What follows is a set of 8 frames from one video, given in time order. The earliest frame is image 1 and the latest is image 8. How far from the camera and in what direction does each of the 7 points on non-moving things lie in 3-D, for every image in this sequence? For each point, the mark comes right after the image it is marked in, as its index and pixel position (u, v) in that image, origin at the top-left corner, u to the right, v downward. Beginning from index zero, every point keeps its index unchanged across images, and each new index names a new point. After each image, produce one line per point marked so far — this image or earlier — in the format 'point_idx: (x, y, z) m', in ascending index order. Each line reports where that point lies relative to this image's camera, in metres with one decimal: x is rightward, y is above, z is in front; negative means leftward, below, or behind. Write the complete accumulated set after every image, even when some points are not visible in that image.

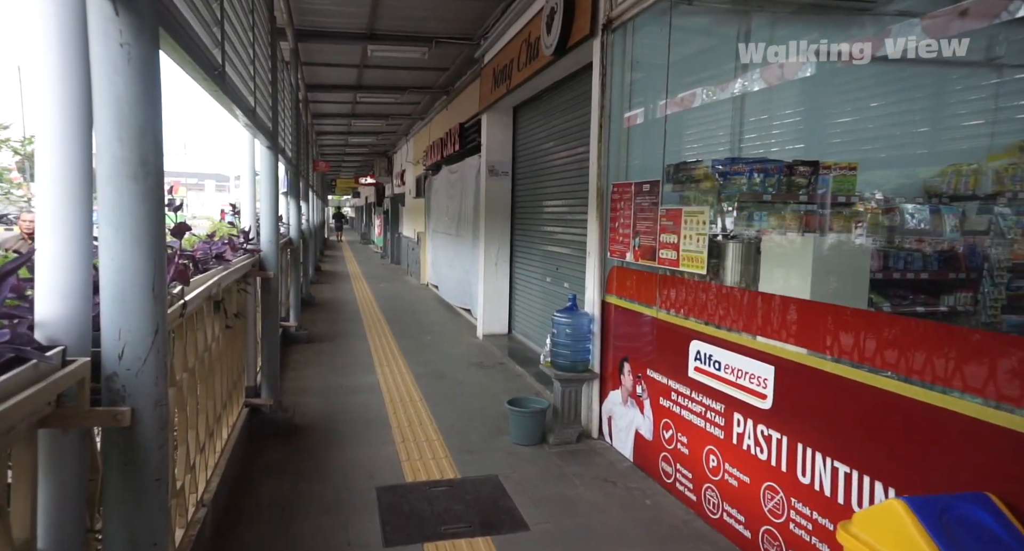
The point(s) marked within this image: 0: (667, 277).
0: (+0.8, 0.0, +3.3) m
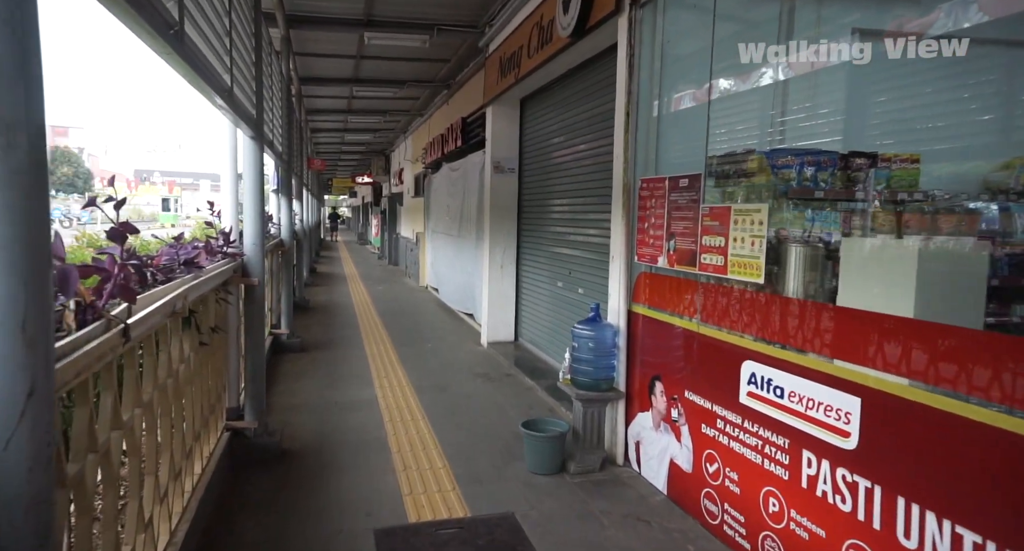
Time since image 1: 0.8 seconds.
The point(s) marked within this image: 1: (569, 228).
0: (+0.9, 0.0, +2.8) m
1: (+0.5, +0.4, +5.9) m
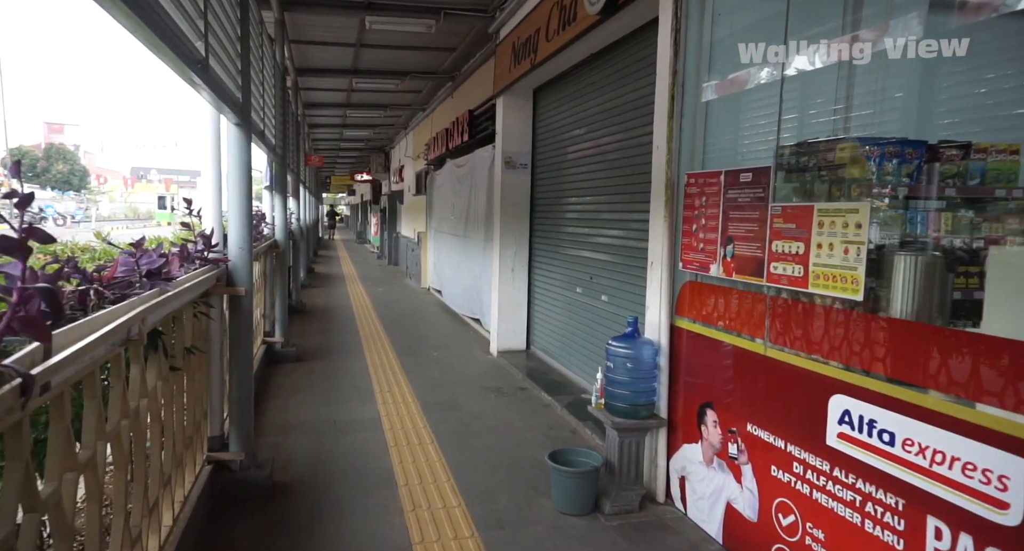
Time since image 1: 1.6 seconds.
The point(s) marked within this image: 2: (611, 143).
0: (+1.1, -0.1, +2.4) m
1: (+0.7, +0.4, +5.4) m
2: (+0.8, +1.1, +5.1) m
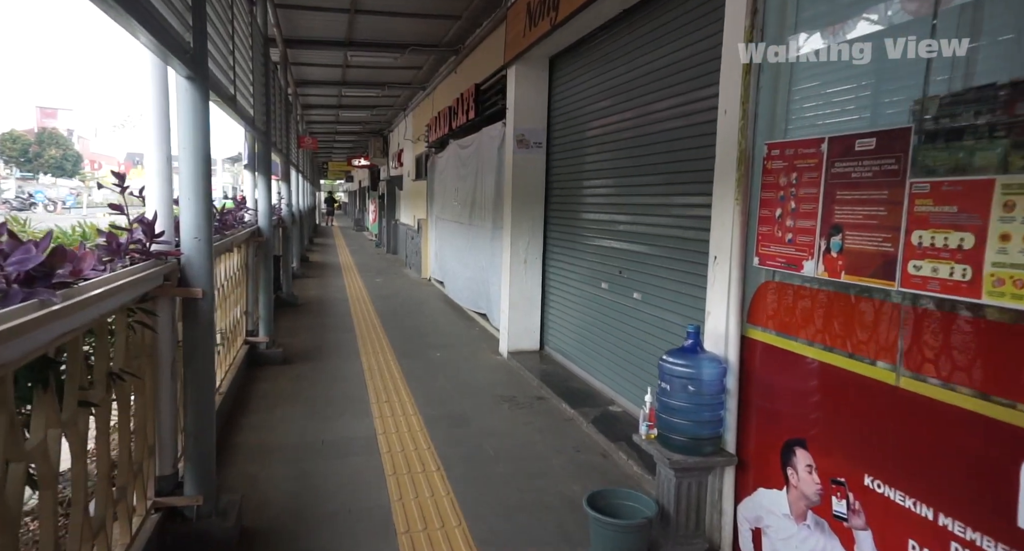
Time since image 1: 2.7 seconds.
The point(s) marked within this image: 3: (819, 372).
0: (+1.2, -0.1, +1.7) m
1: (+0.8, +0.5, +4.8) m
2: (+0.9, +1.2, +4.4) m
3: (+1.1, -0.3, +2.1) m
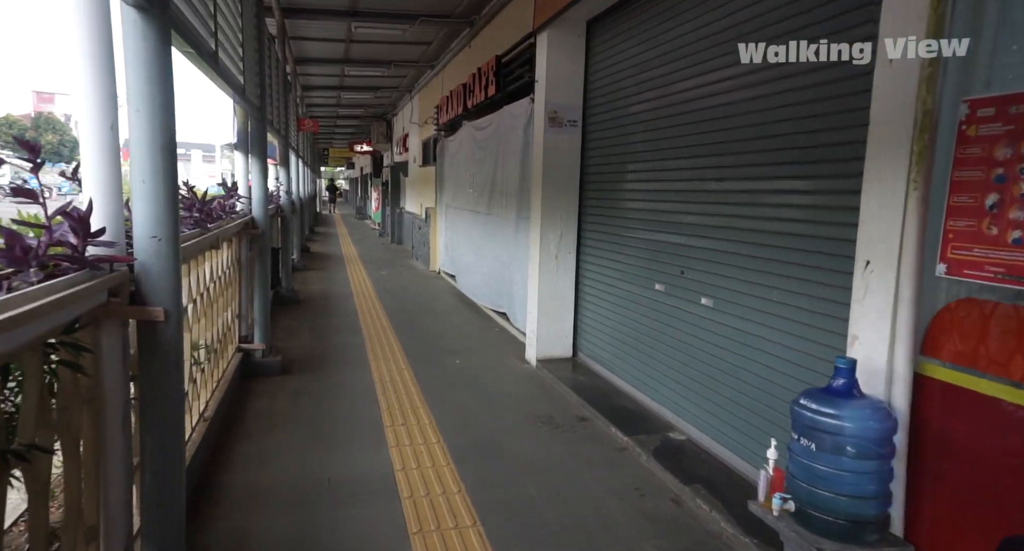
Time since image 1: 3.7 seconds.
0: (+1.4, -0.2, +1.0) m
1: (+1.0, +0.5, +4.1) m
2: (+1.2, +1.2, +3.7) m
3: (+1.3, -0.4, +1.4) m
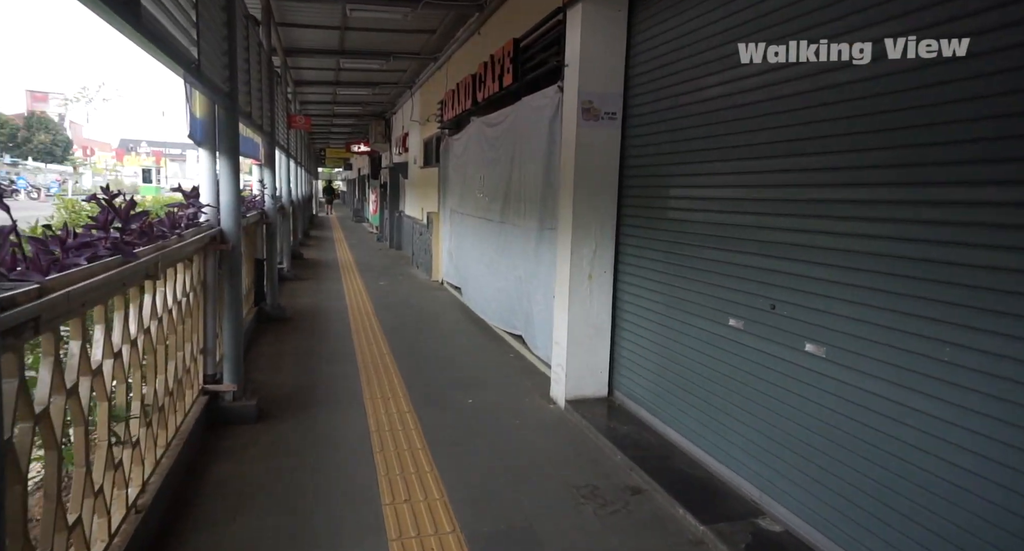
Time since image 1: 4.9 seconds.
0: (+1.6, -0.3, +0.1) m
1: (+1.2, +0.3, +3.2) m
2: (+1.4, +1.0, +2.8) m
3: (+1.5, -0.6, +0.5) m
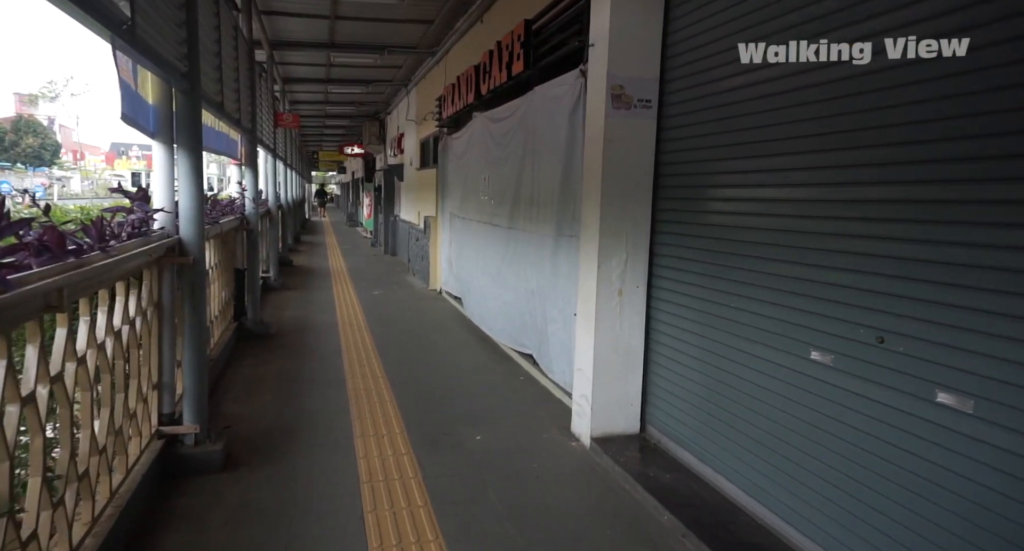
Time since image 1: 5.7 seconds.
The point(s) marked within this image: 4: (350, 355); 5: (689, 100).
0: (+1.8, -0.4, -0.5) m
1: (+1.3, +0.2, +2.5) m
2: (+1.5, +0.9, +2.2) m
3: (+1.7, -0.6, -0.1) m
4: (-1.5, -0.7, +5.7) m
5: (+1.0, +1.0, +3.4) m
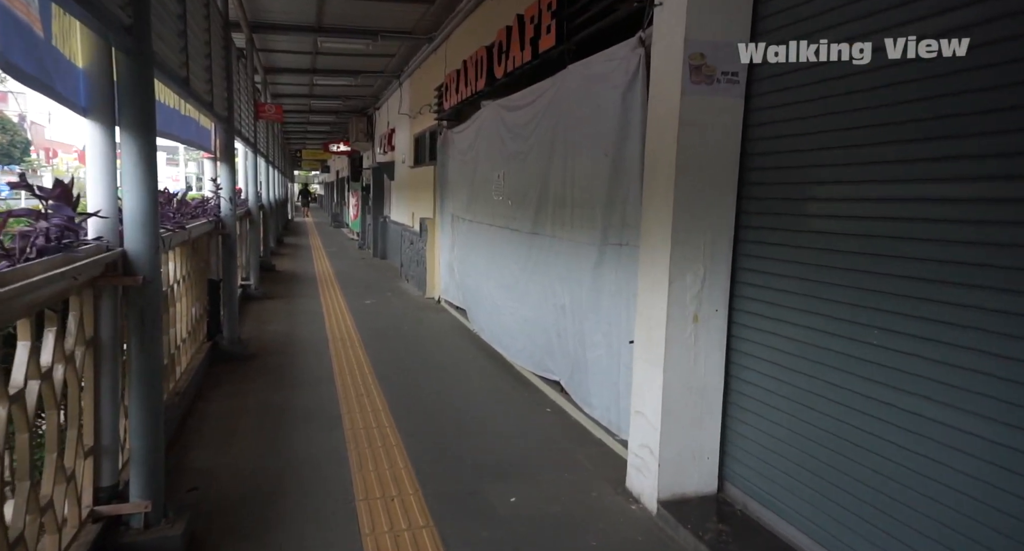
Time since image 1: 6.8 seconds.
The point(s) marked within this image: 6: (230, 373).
0: (+2.1, -0.5, -1.3) m
1: (+1.6, +0.1, +1.7) m
2: (+1.7, +0.8, +1.4) m
3: (+2.0, -0.7, -0.9) m
4: (-1.4, -0.9, +4.9) m
5: (+1.3, +0.9, +2.6) m
6: (-2.2, -0.8, +4.7) m
